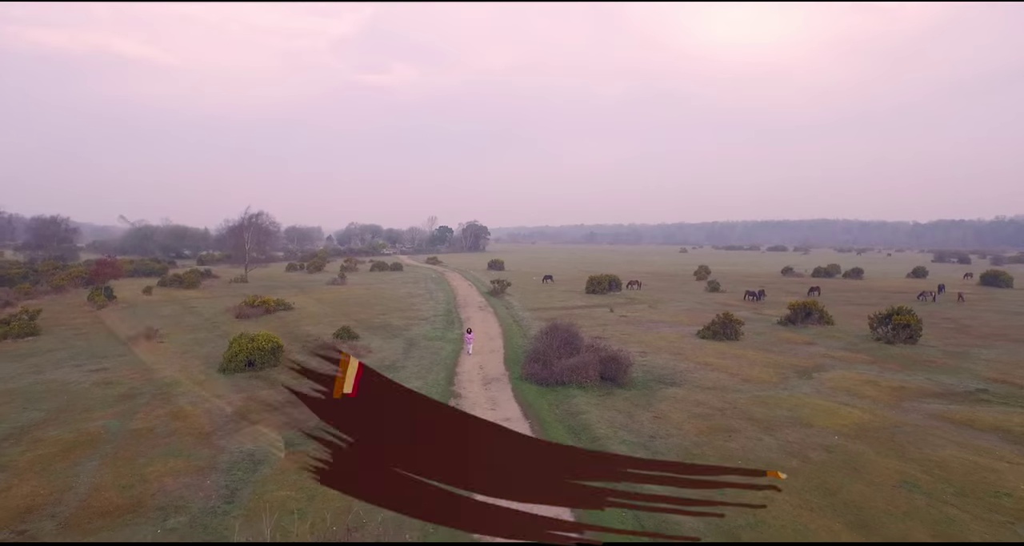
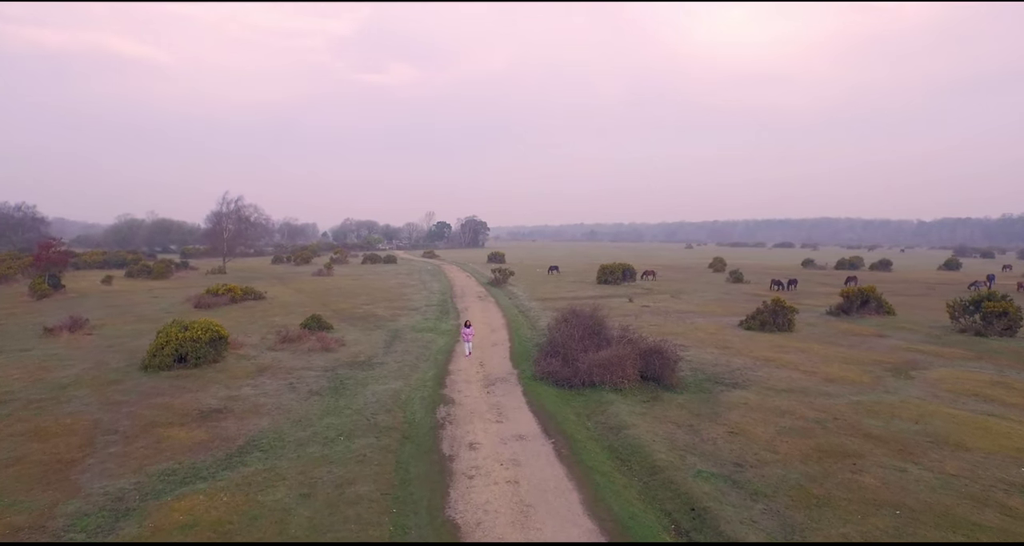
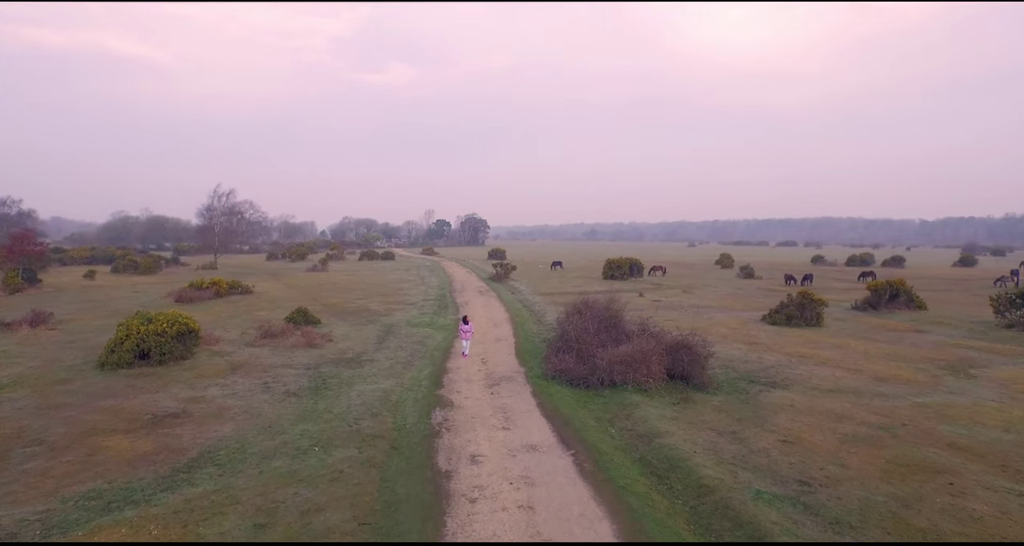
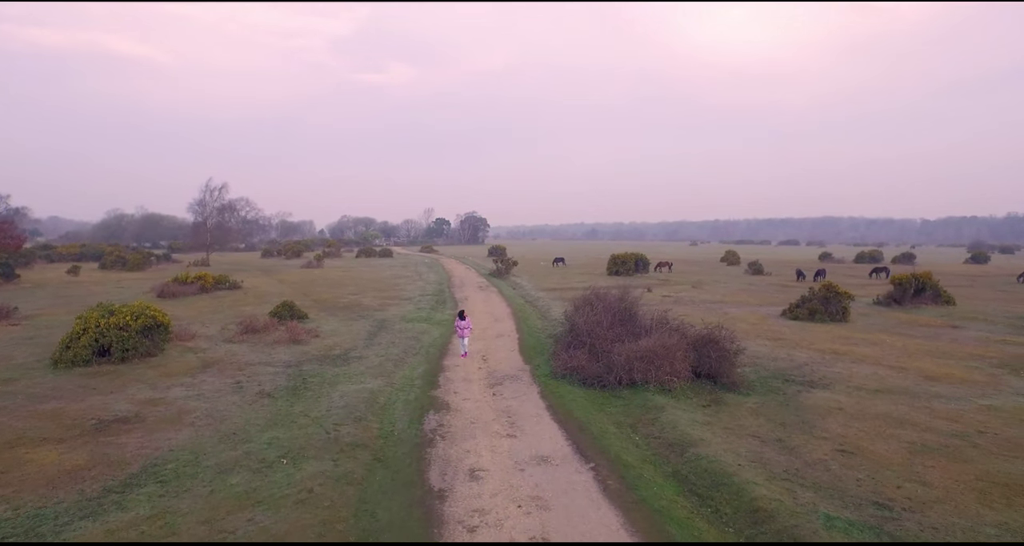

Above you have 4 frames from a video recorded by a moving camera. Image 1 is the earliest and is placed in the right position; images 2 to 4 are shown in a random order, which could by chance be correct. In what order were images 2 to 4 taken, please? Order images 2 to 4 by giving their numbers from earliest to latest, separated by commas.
2, 3, 4
